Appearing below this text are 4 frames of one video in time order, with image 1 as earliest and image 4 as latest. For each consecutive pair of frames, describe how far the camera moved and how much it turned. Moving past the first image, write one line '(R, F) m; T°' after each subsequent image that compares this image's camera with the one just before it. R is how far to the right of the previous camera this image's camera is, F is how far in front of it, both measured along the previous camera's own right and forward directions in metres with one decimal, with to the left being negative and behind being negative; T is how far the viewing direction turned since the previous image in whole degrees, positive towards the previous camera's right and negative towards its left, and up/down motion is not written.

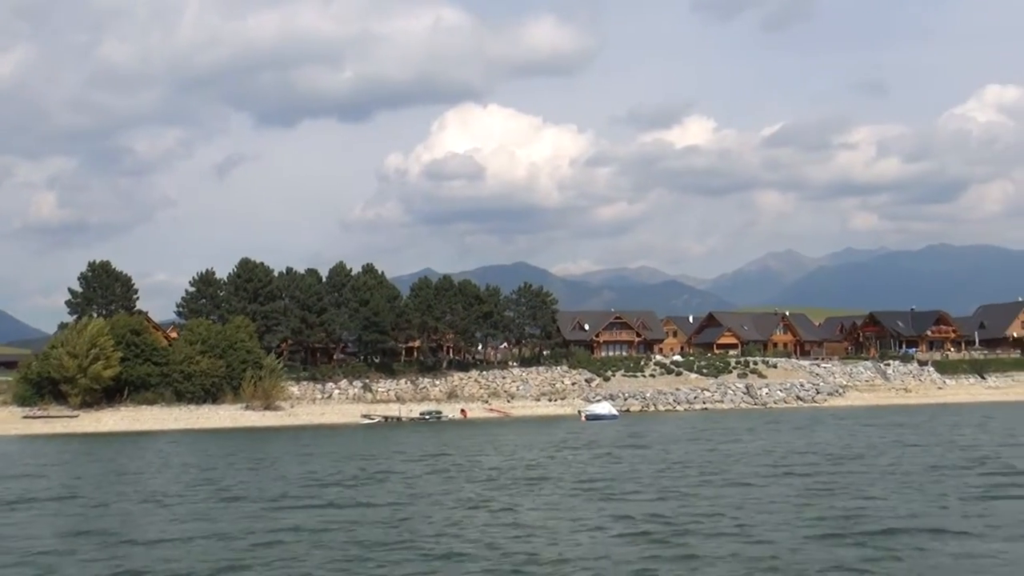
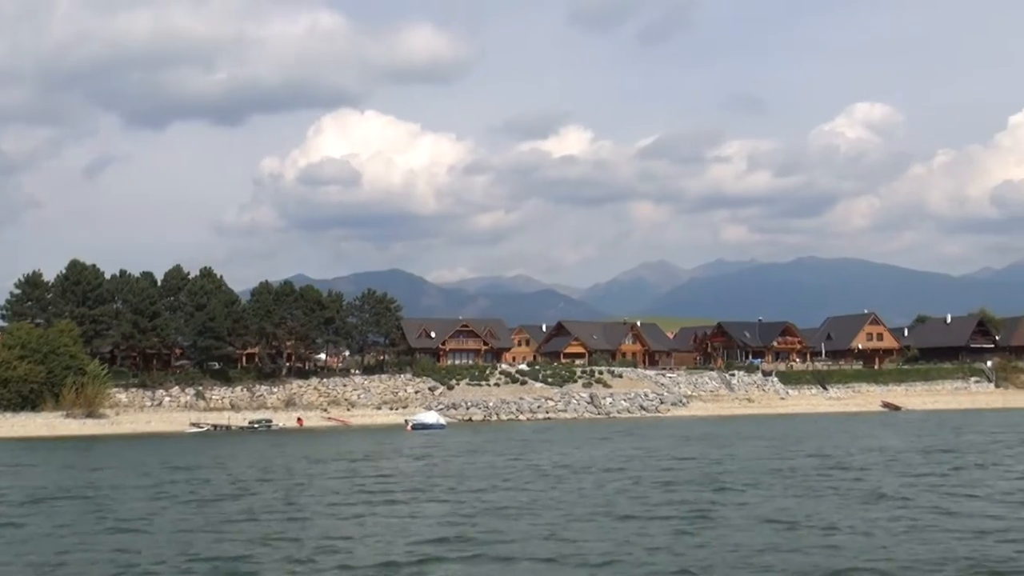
(+2.1, +1.0) m; +5°
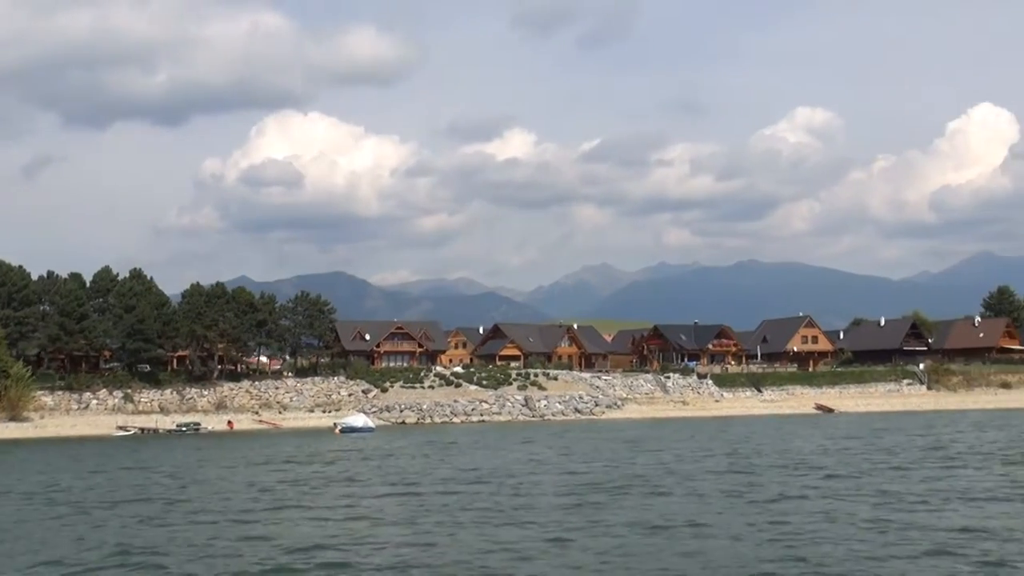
(+0.6, +0.3) m; +2°
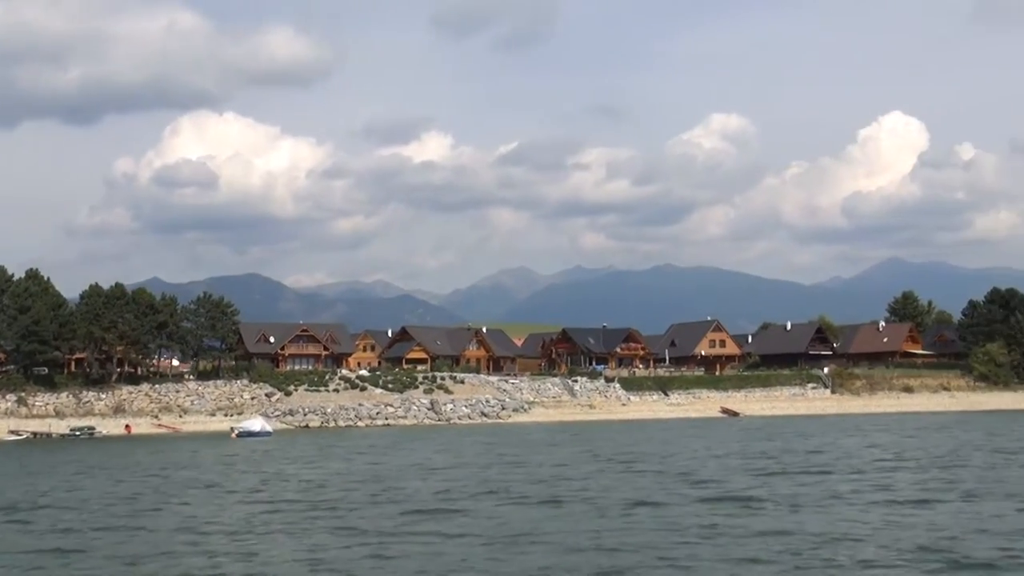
(+0.7, +0.5) m; +3°
